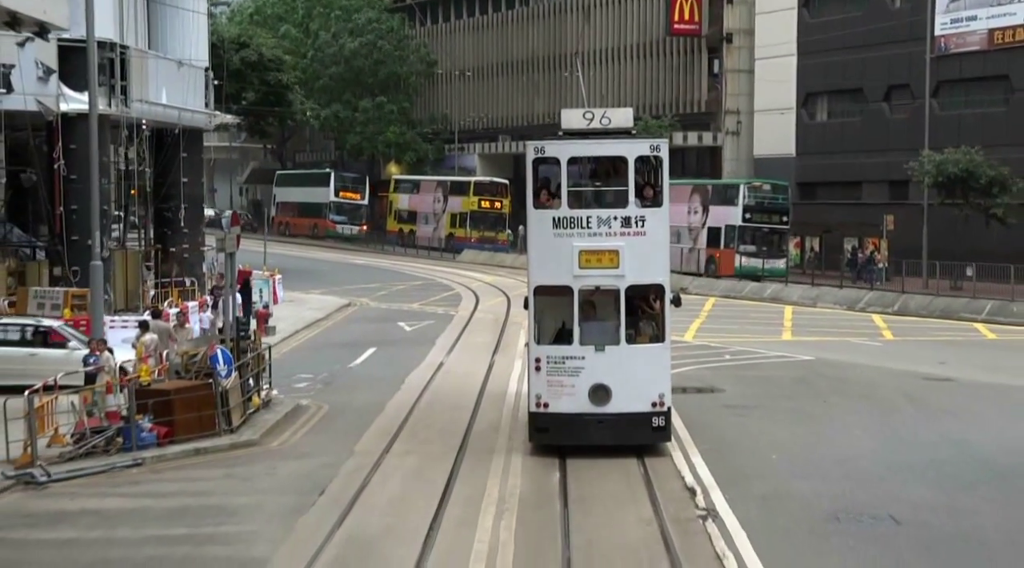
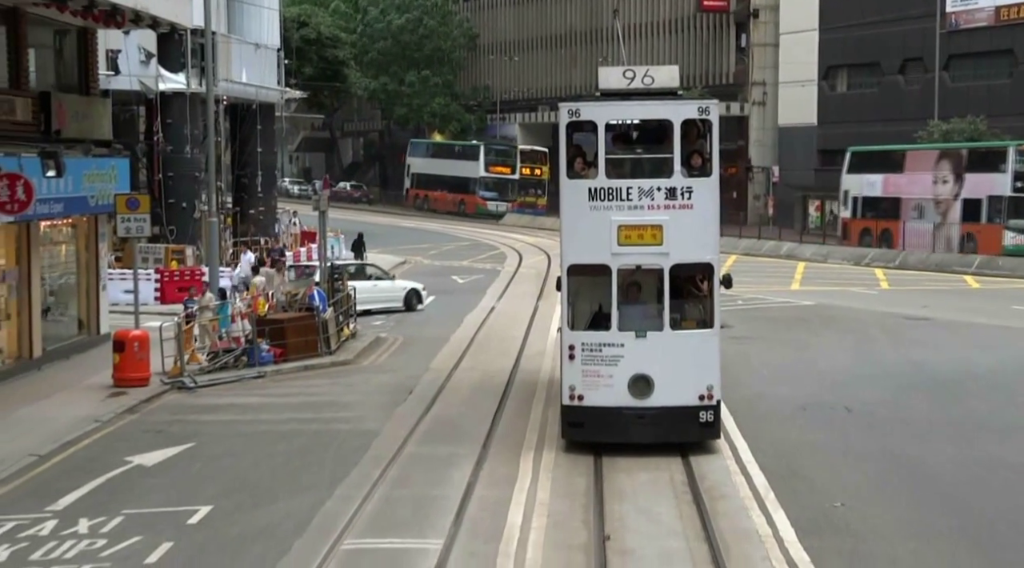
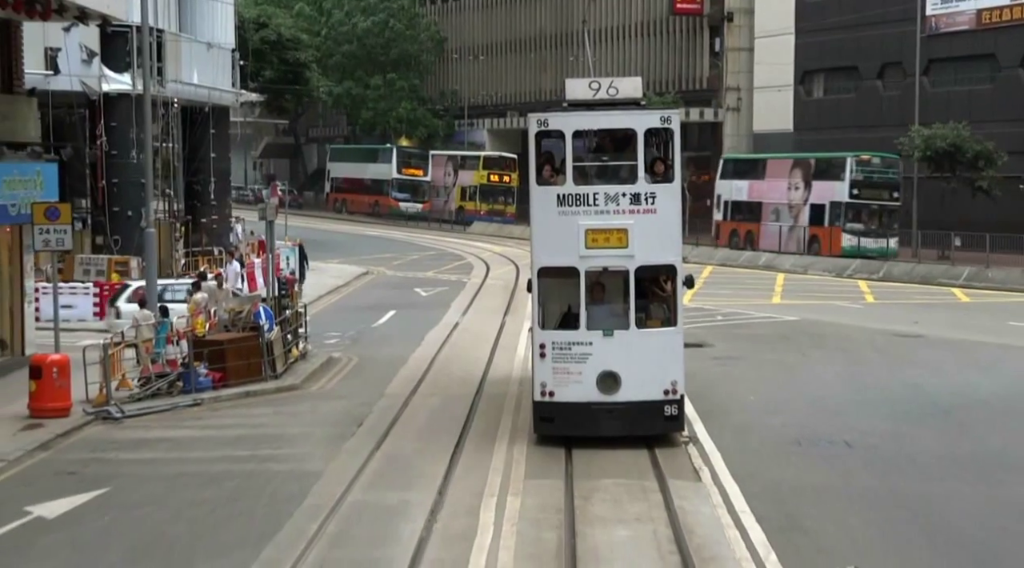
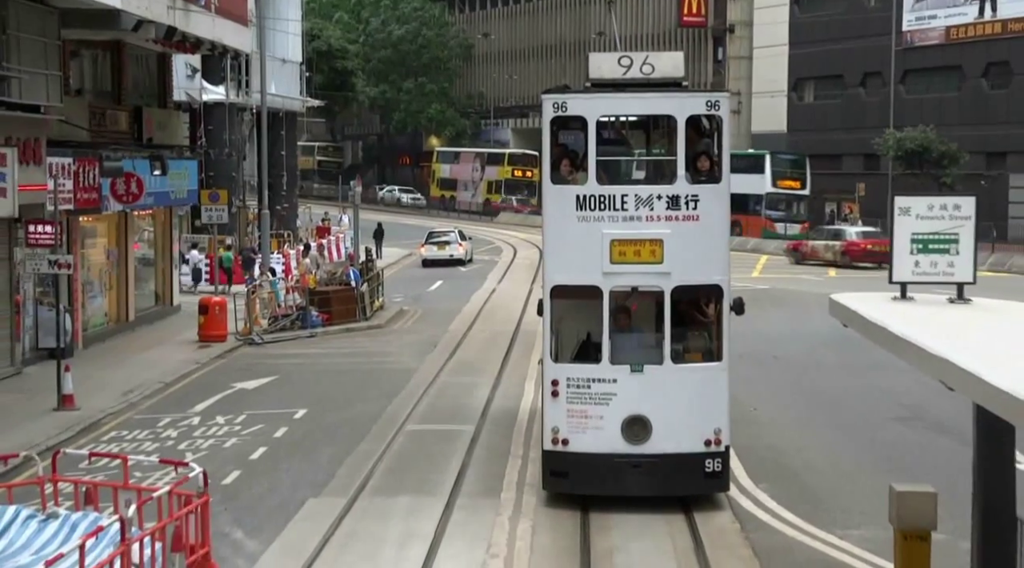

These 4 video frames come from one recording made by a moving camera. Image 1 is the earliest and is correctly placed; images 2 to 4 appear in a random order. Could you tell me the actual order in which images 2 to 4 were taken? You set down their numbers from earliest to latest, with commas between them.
3, 2, 4
